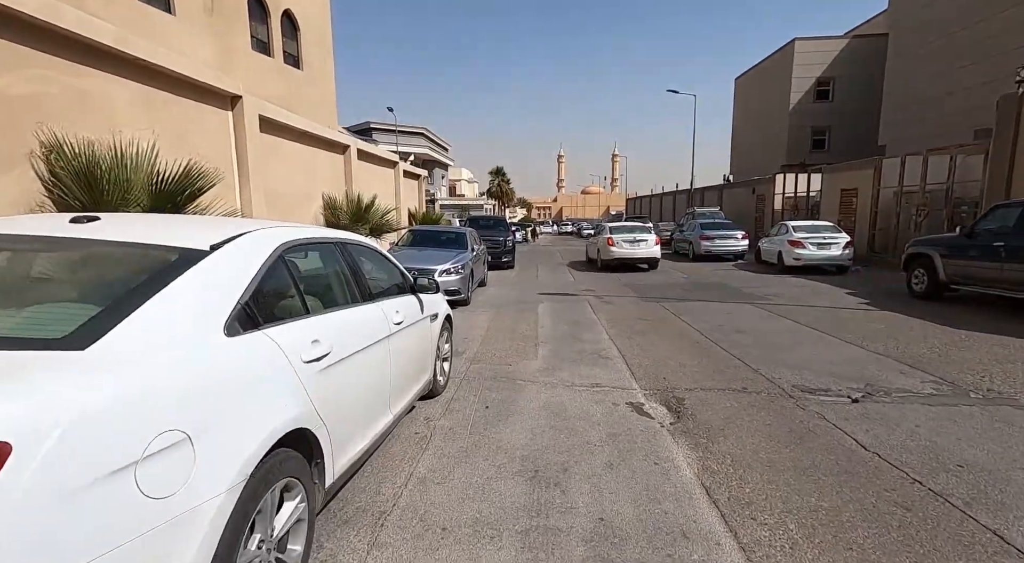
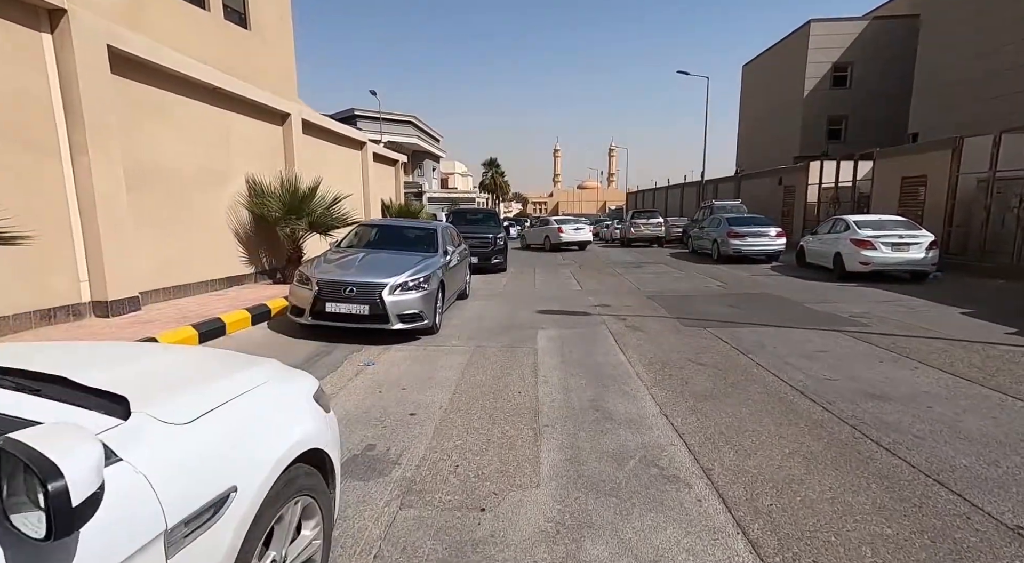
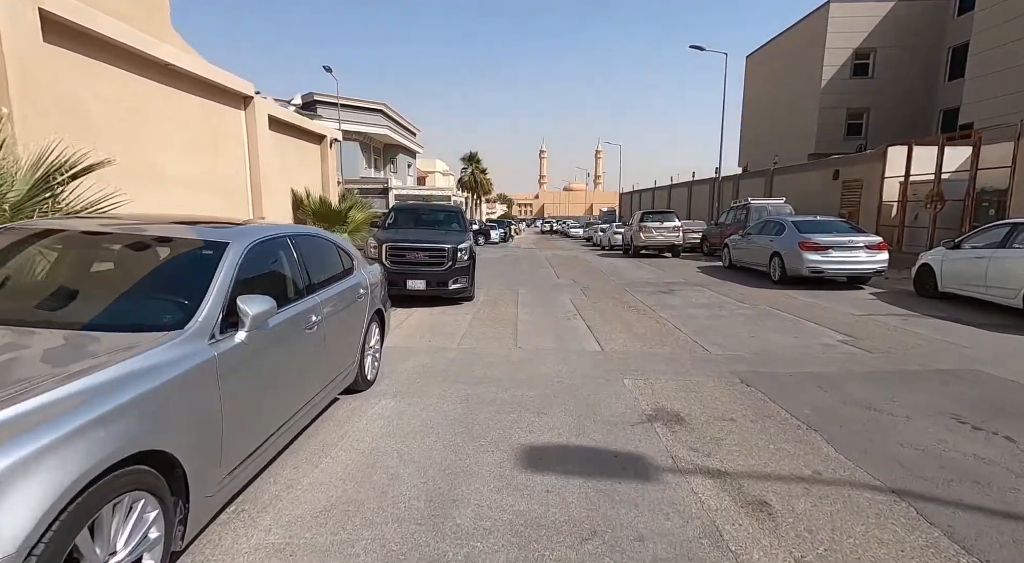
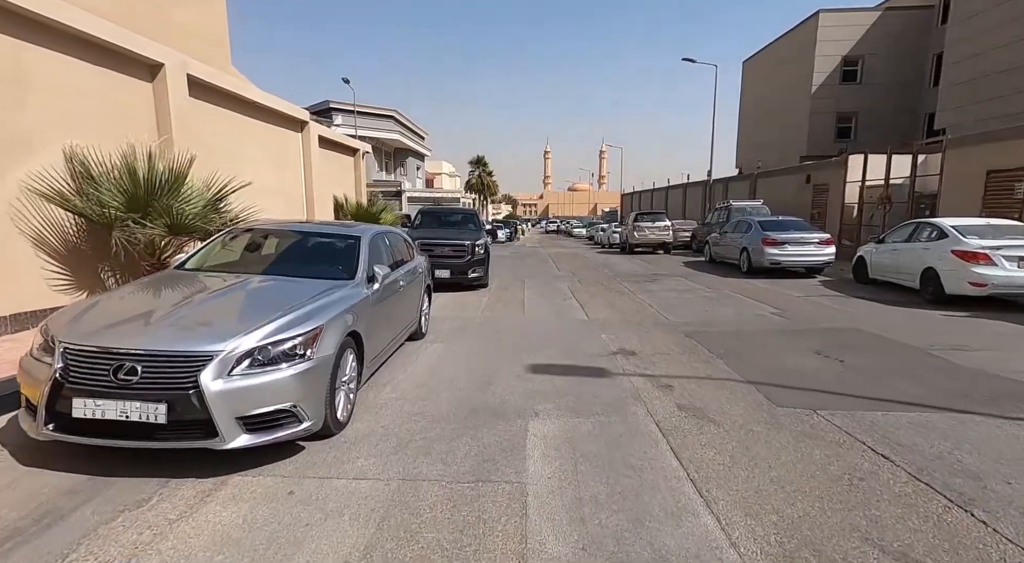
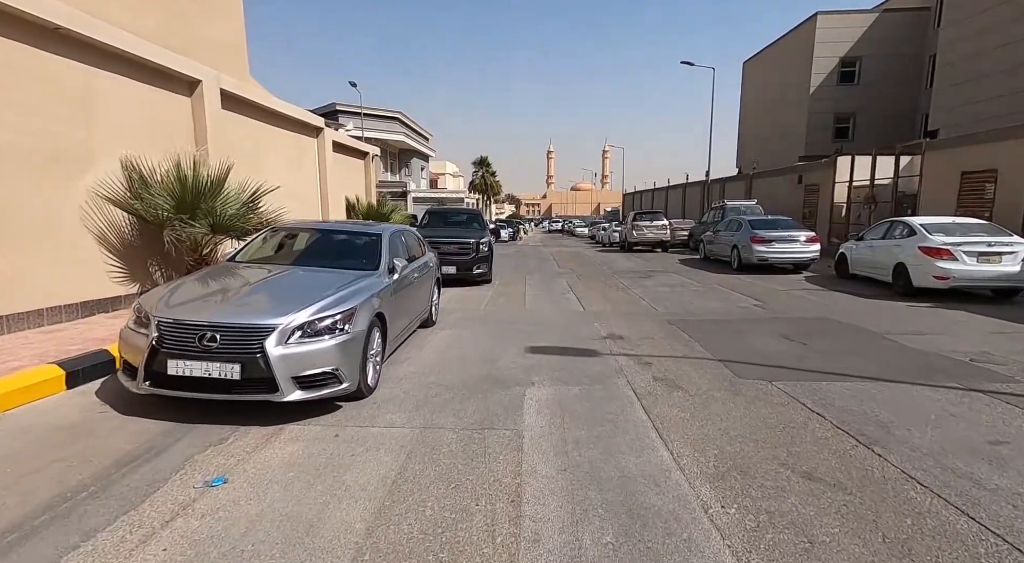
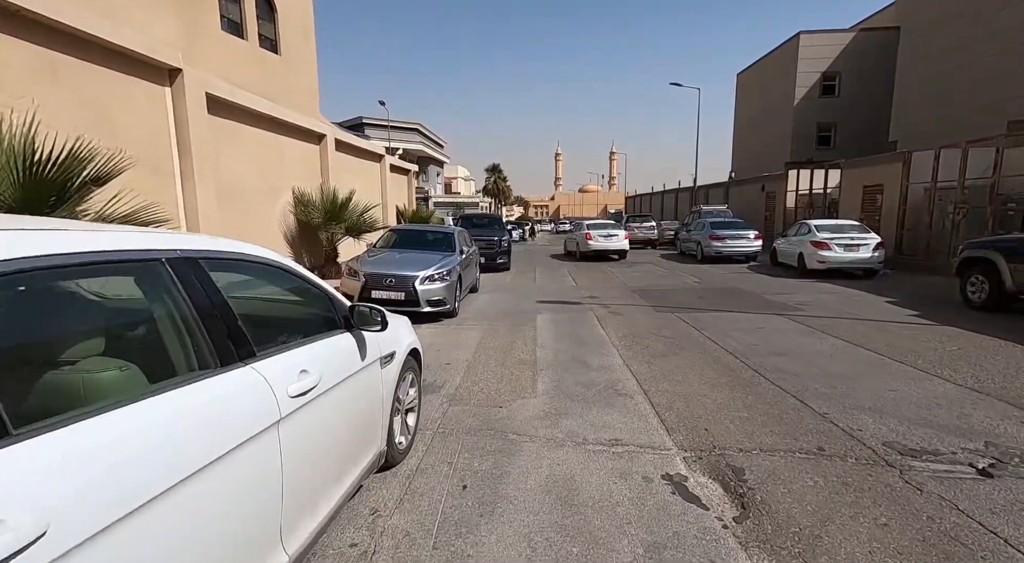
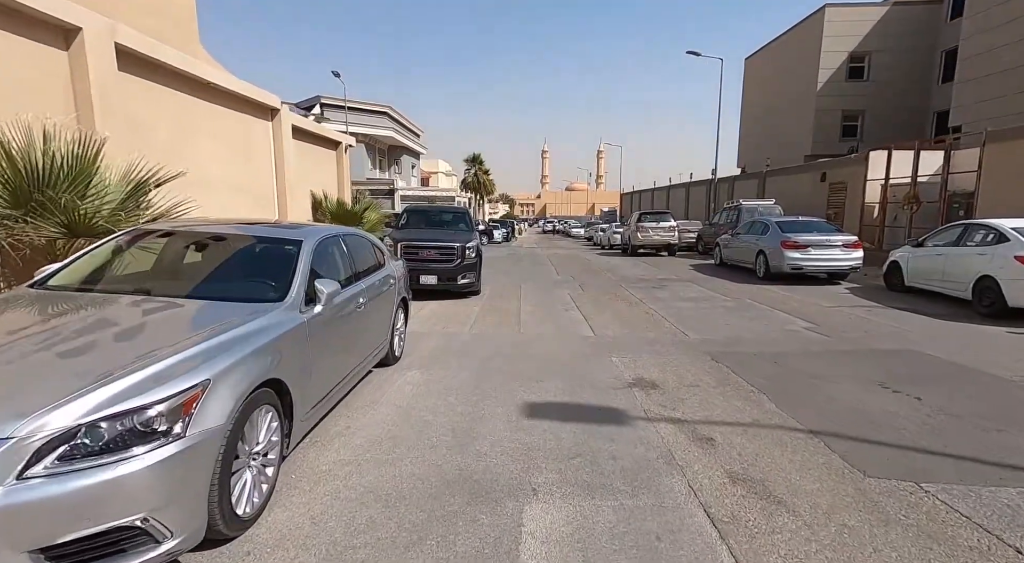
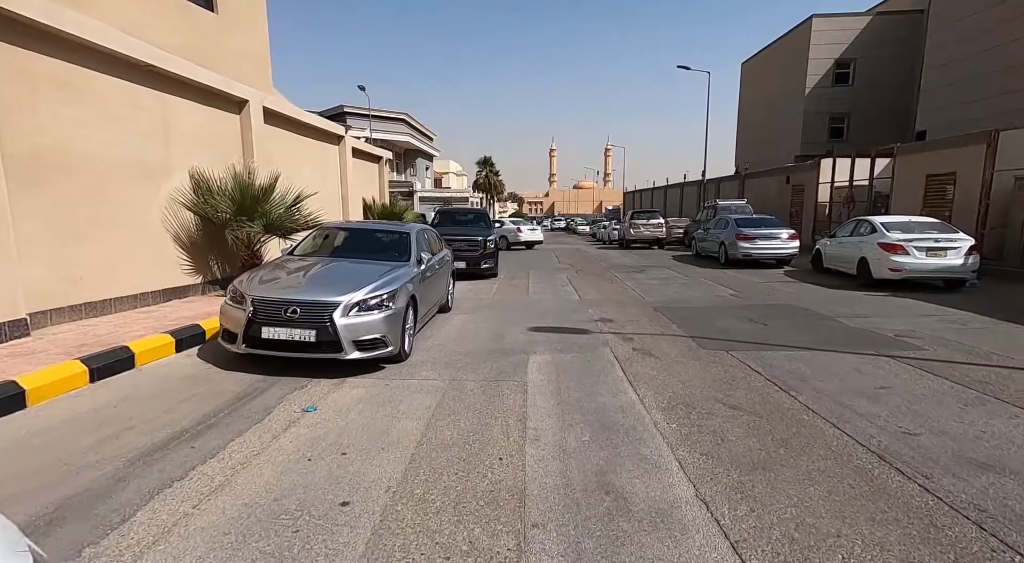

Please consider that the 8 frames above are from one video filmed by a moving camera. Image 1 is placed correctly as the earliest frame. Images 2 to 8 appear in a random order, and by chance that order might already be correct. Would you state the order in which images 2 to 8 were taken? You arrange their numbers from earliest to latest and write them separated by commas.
6, 2, 8, 5, 4, 7, 3
